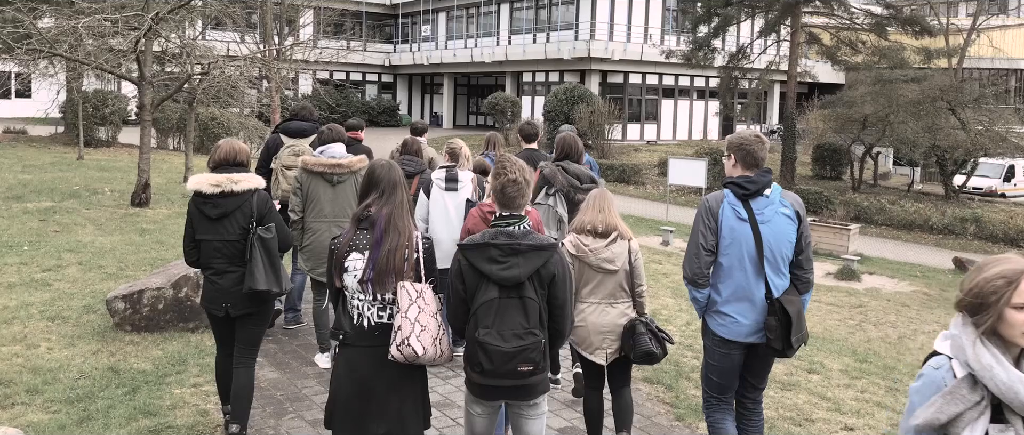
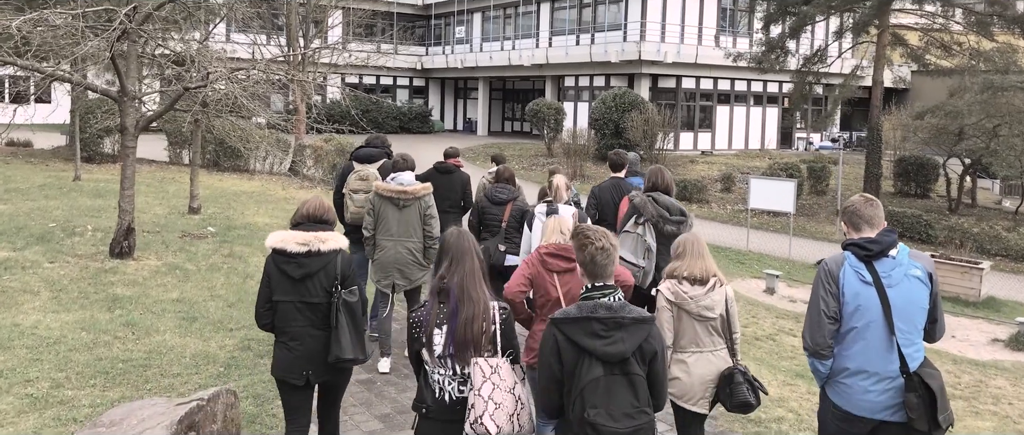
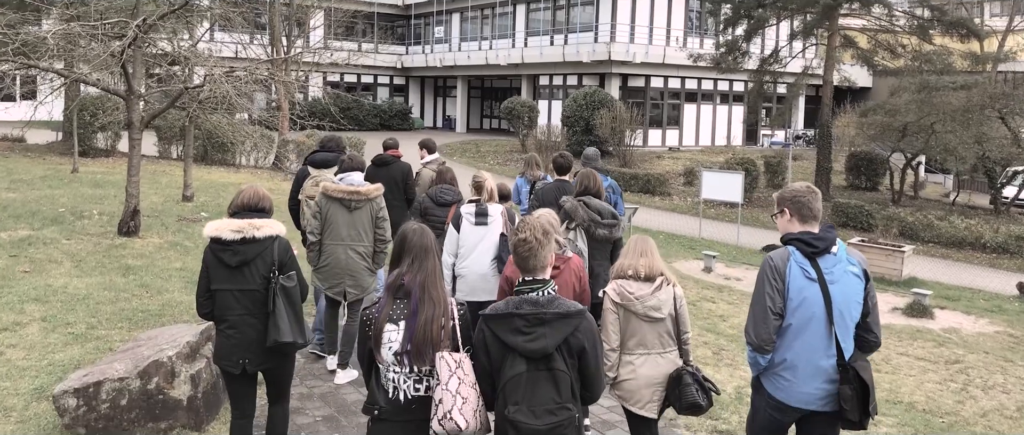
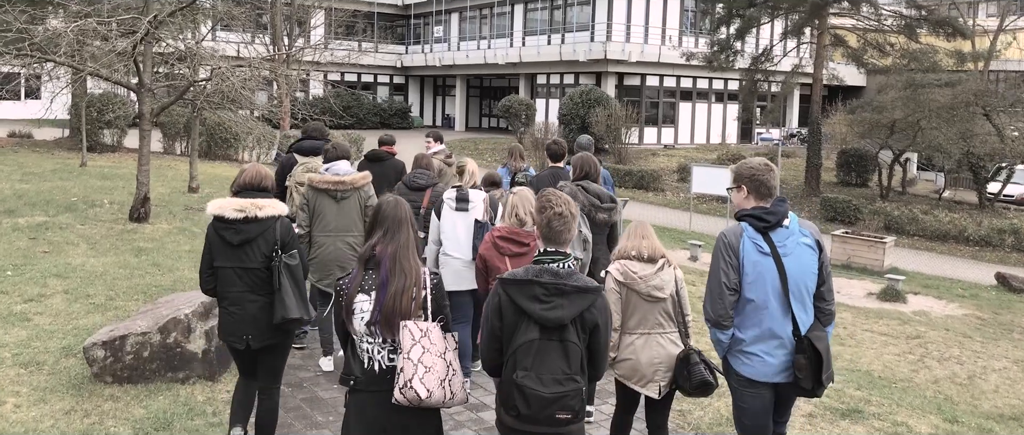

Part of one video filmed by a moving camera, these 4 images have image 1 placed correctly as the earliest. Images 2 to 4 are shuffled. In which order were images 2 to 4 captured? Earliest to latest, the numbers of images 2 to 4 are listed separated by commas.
4, 3, 2
